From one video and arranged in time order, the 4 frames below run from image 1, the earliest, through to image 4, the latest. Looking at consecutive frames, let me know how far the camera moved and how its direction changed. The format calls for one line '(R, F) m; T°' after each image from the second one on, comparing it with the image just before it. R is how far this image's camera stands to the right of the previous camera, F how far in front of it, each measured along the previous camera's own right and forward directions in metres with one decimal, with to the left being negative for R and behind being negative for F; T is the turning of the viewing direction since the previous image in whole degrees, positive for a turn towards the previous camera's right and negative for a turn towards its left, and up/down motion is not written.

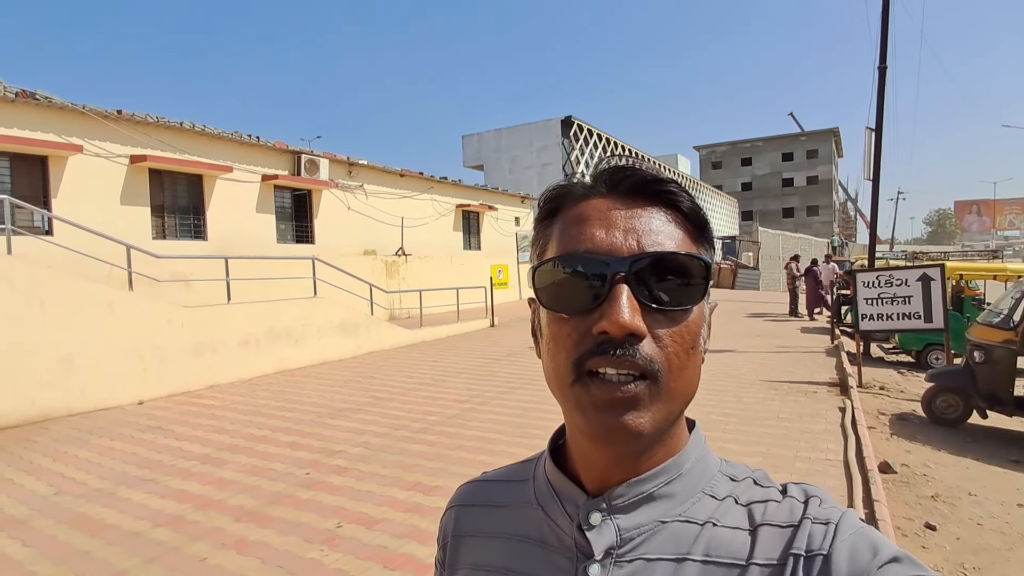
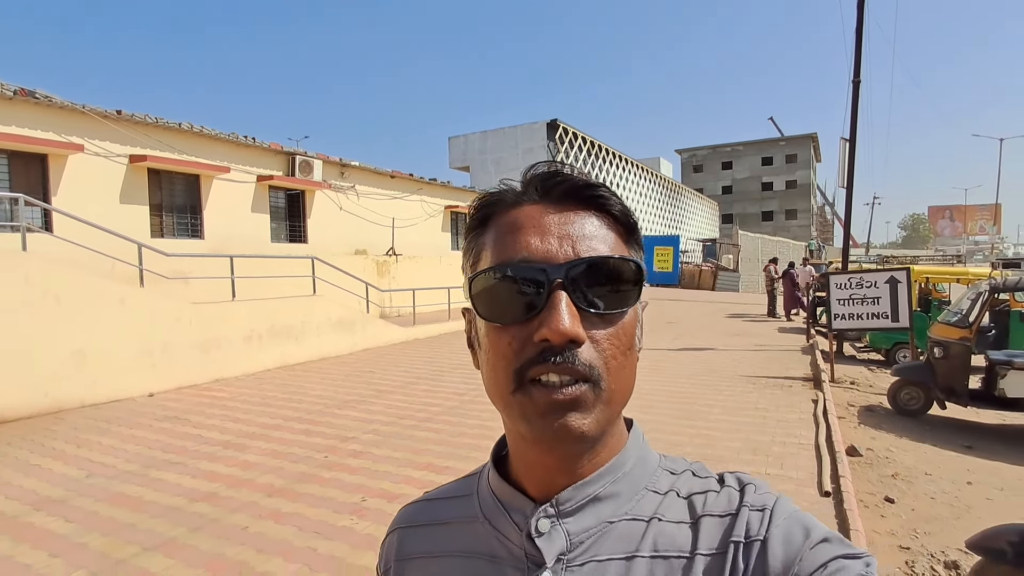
(-0.2, -0.4) m; +2°
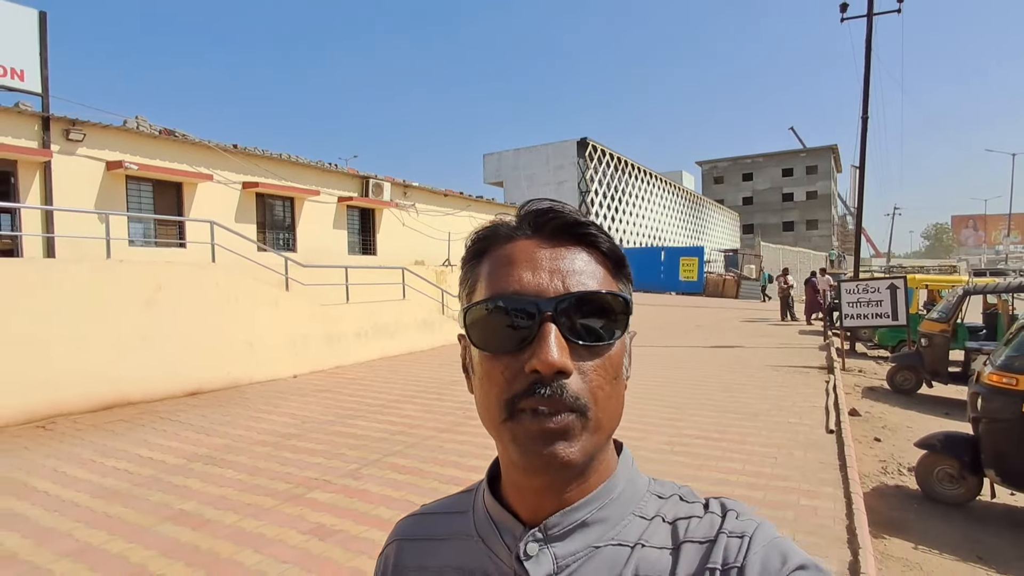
(-0.8, -1.9) m; -2°
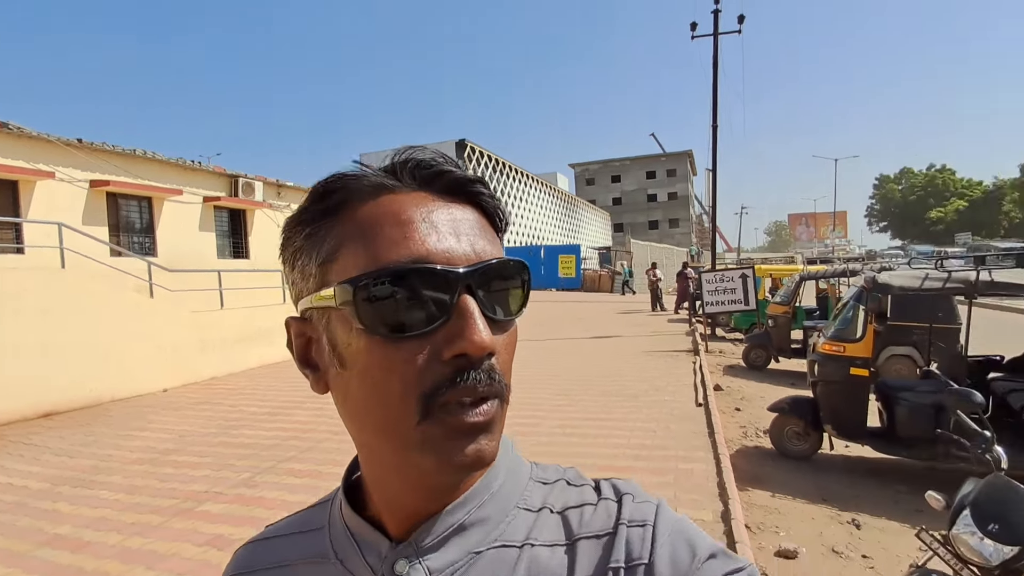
(-0.1, -0.1) m; +12°
